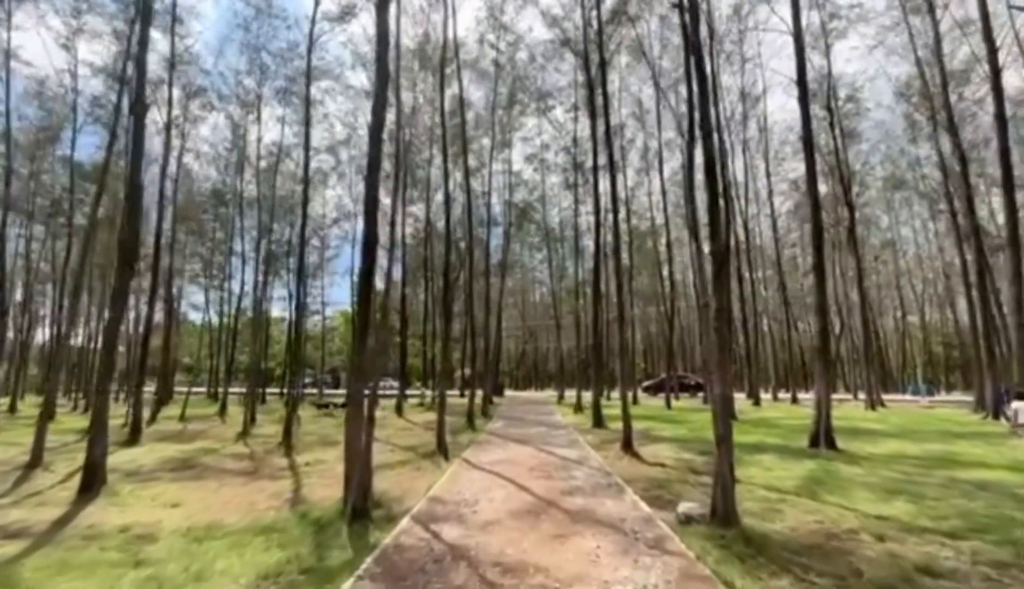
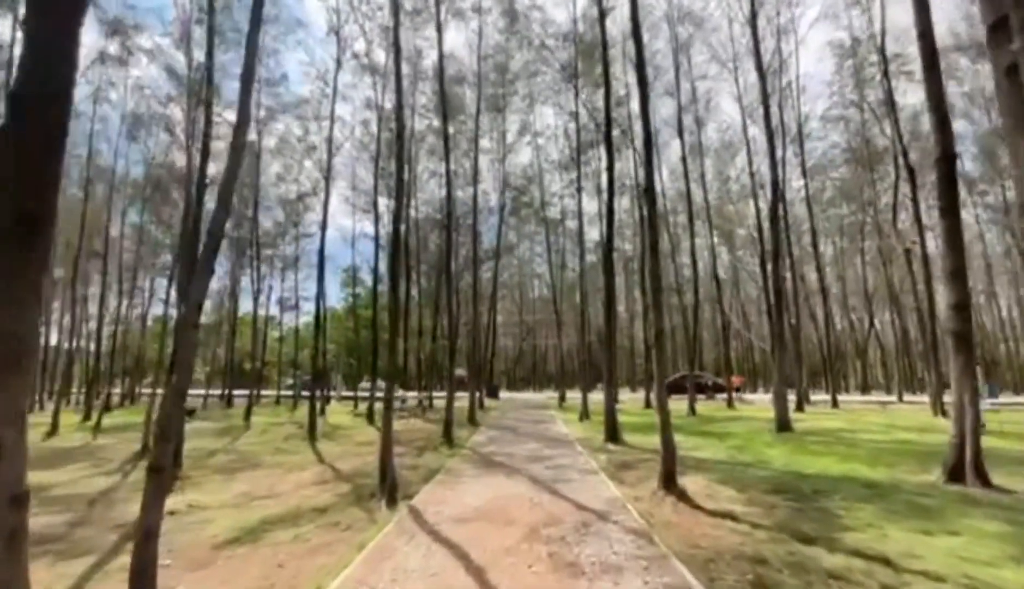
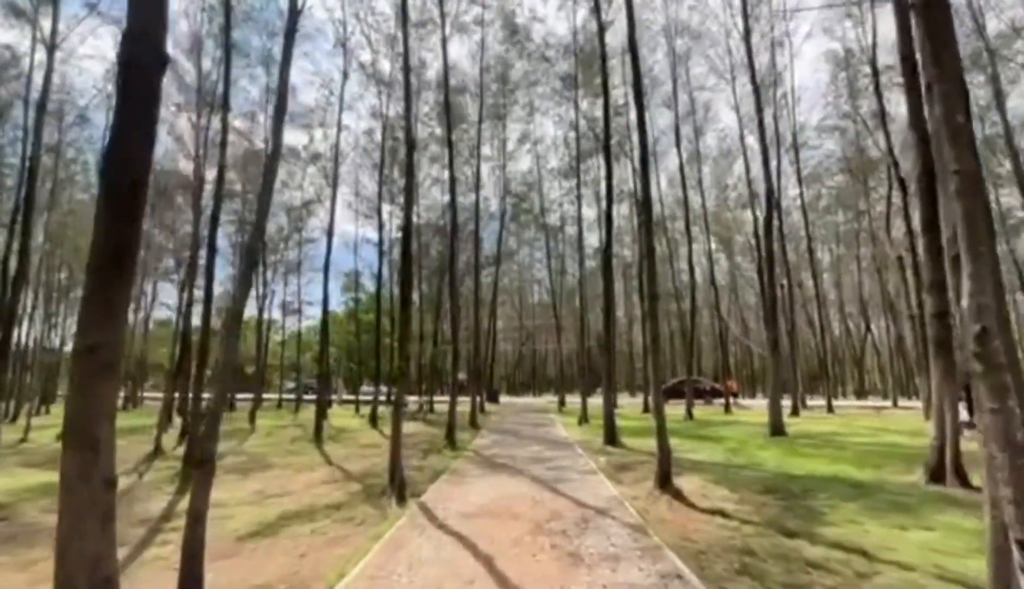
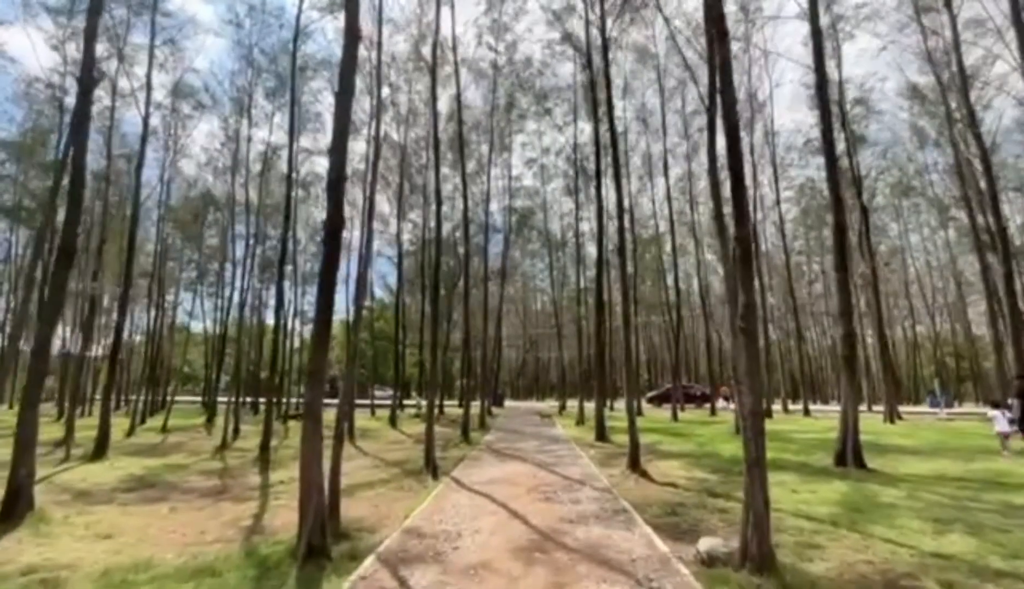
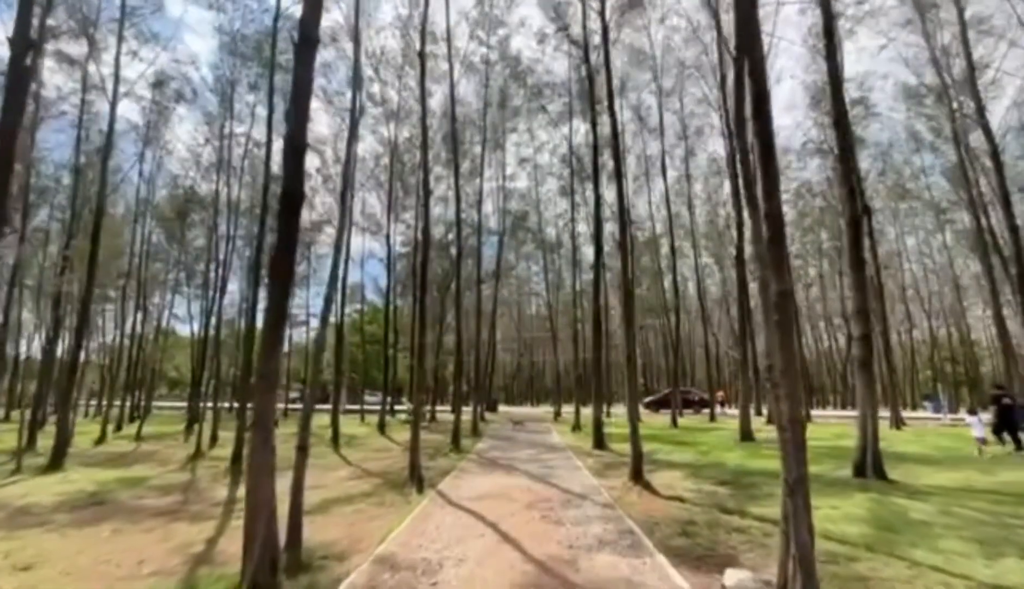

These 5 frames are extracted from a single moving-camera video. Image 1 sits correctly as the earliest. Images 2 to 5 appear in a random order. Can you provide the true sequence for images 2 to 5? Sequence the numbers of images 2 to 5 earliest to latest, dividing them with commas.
4, 5, 3, 2
